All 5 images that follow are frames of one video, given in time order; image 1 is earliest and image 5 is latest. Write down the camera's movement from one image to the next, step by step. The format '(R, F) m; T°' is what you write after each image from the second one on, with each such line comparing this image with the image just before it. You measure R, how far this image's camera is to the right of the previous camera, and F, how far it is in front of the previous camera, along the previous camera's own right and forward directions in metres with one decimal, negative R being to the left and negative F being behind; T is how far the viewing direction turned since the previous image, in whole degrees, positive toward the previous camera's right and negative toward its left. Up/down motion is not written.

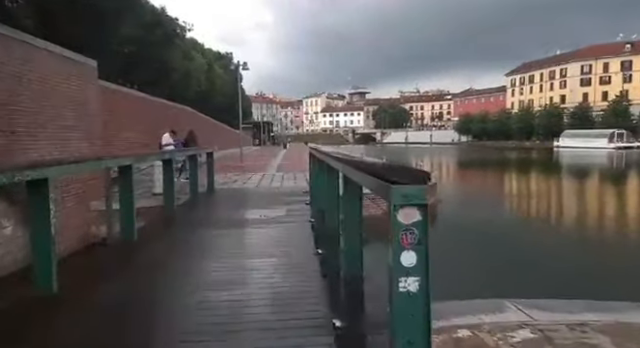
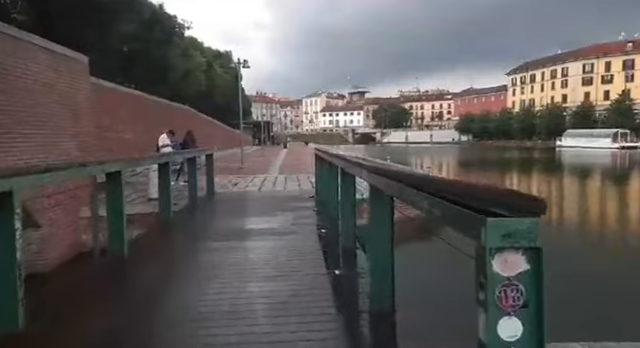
(-0.1, +0.5) m; 0°
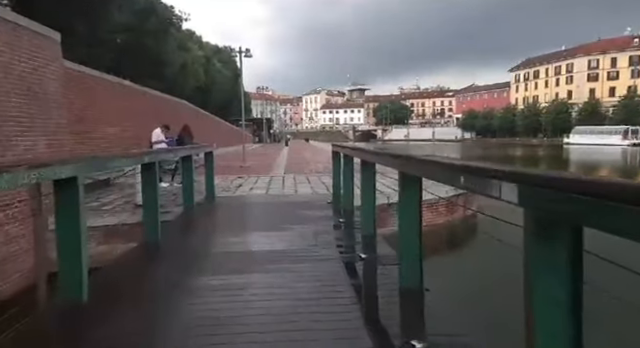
(-0.3, +1.2) m; 0°
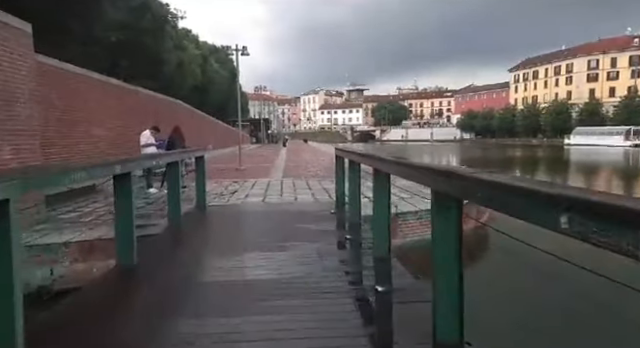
(-0.1, +0.6) m; 0°
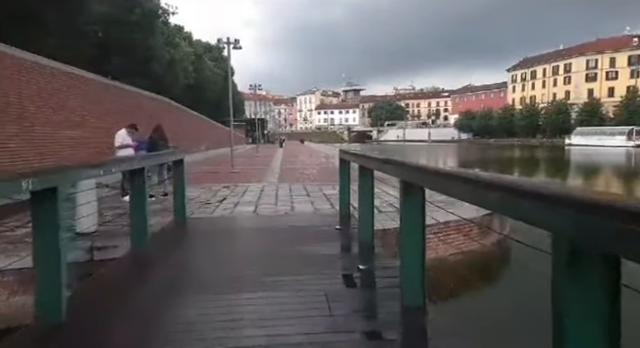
(-0.1, +1.0) m; 0°
